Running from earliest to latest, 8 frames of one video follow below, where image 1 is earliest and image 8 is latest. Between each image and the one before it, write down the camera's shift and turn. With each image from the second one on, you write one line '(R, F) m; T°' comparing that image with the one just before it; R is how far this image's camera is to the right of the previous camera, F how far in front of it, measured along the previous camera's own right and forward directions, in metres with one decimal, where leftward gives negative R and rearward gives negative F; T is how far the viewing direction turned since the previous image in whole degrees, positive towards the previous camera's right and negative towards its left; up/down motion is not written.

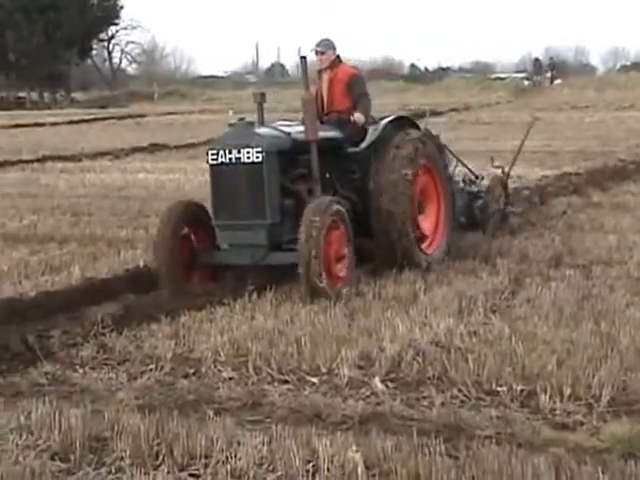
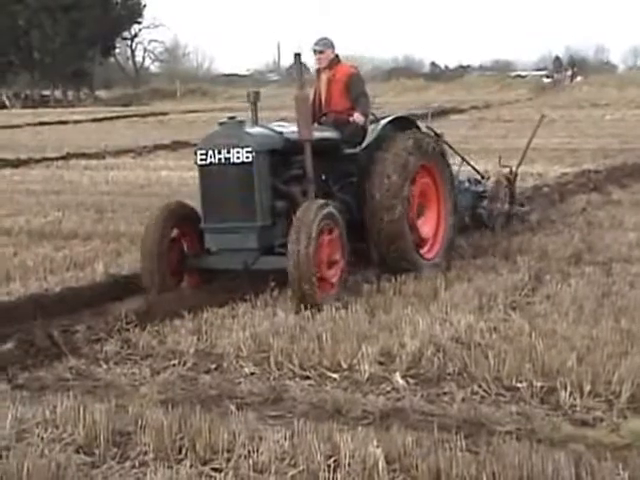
(0.0, 0.0) m; -1°
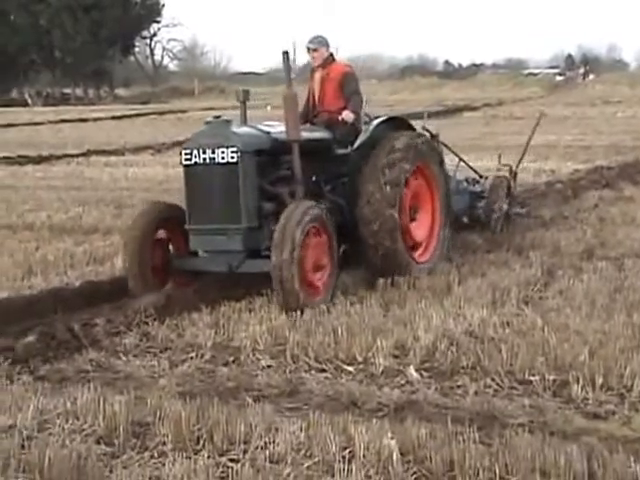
(0.0, -0.1) m; -1°
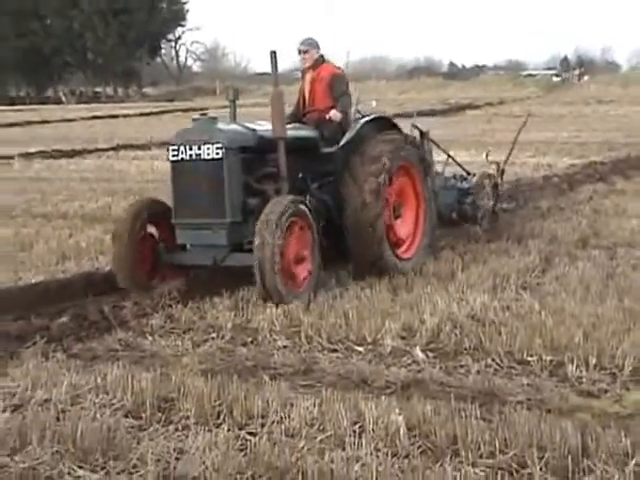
(0.0, -0.4) m; -1°
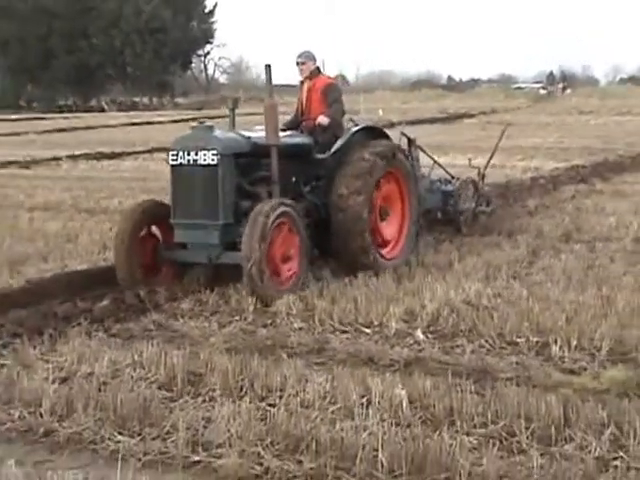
(0.0, -0.7) m; -1°
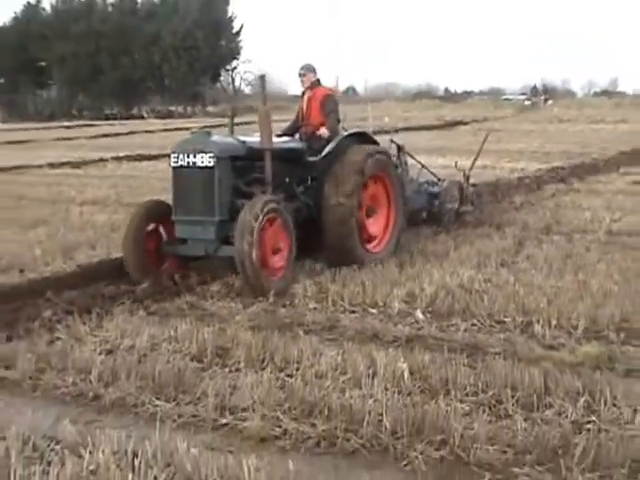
(+0.1, -0.8) m; -1°
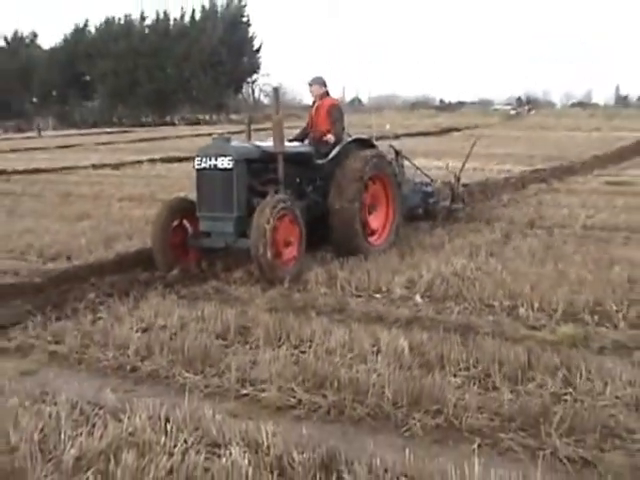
(+0.1, -0.9) m; -1°
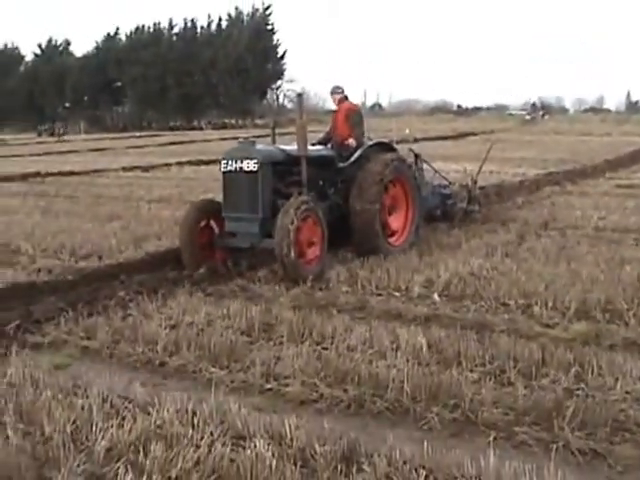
(0.0, -0.3) m; -1°
